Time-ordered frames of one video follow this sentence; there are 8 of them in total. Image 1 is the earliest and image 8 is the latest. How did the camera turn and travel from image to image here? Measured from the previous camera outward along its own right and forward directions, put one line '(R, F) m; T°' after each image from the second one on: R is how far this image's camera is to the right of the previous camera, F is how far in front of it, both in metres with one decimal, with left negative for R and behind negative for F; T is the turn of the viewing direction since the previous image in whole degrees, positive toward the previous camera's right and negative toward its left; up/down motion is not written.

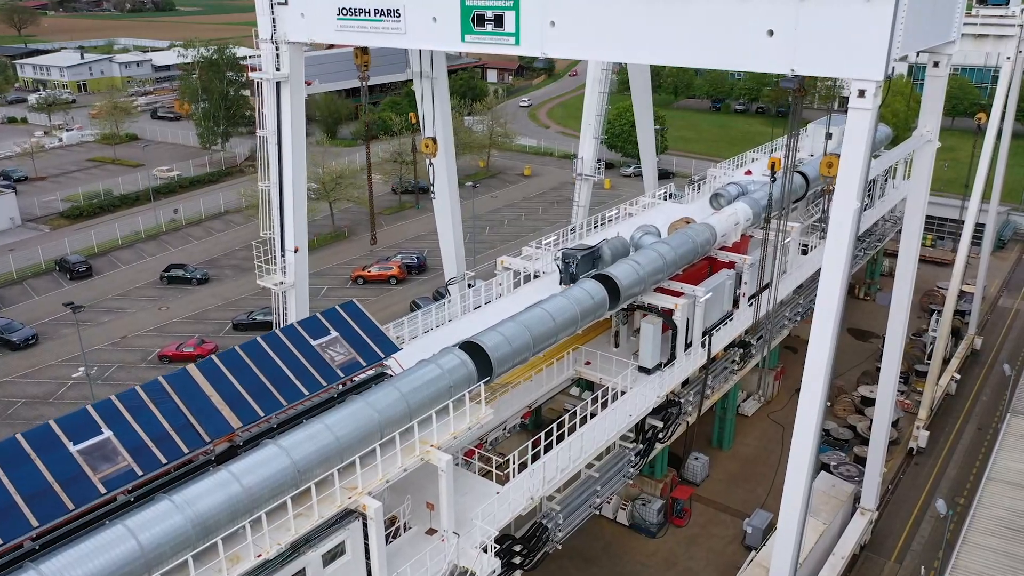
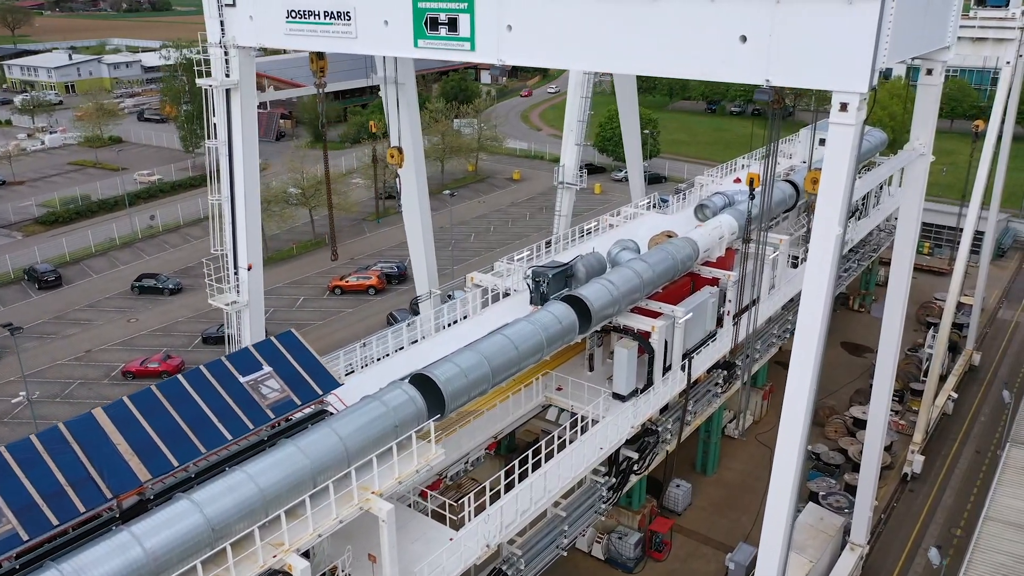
(+0.9, +1.5) m; 0°
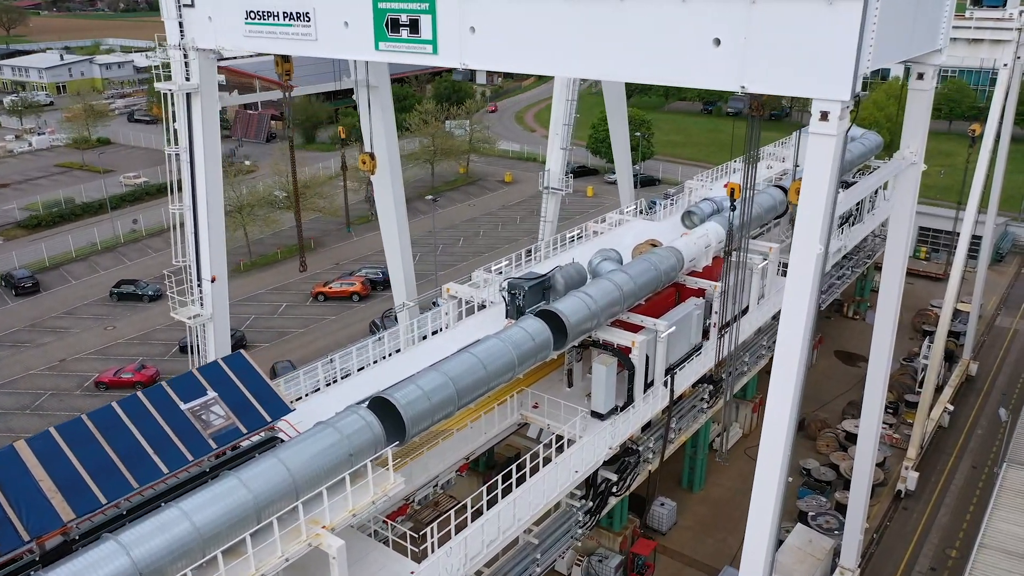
(+0.7, +1.0) m; 0°
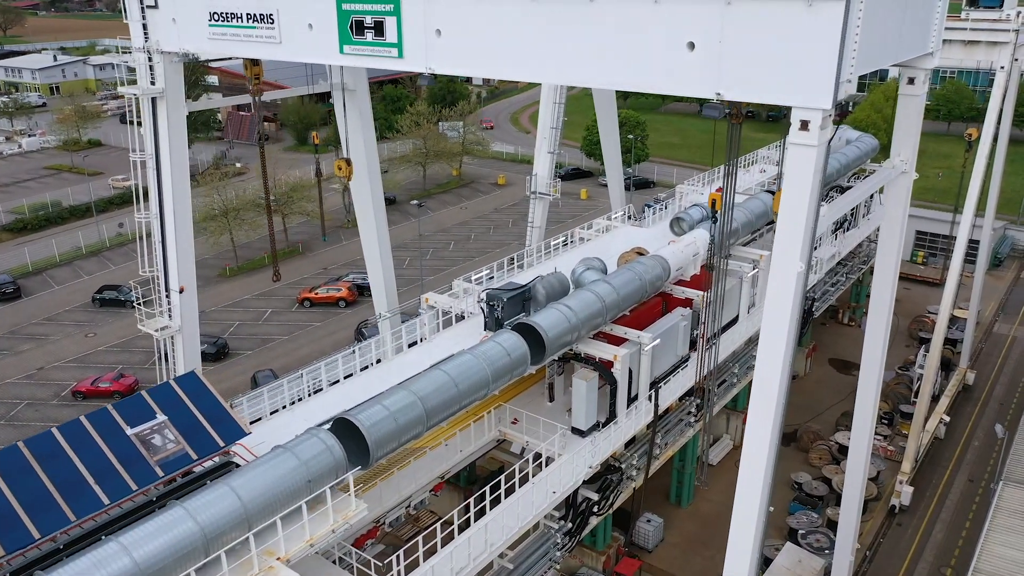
(+0.6, +0.7) m; 0°
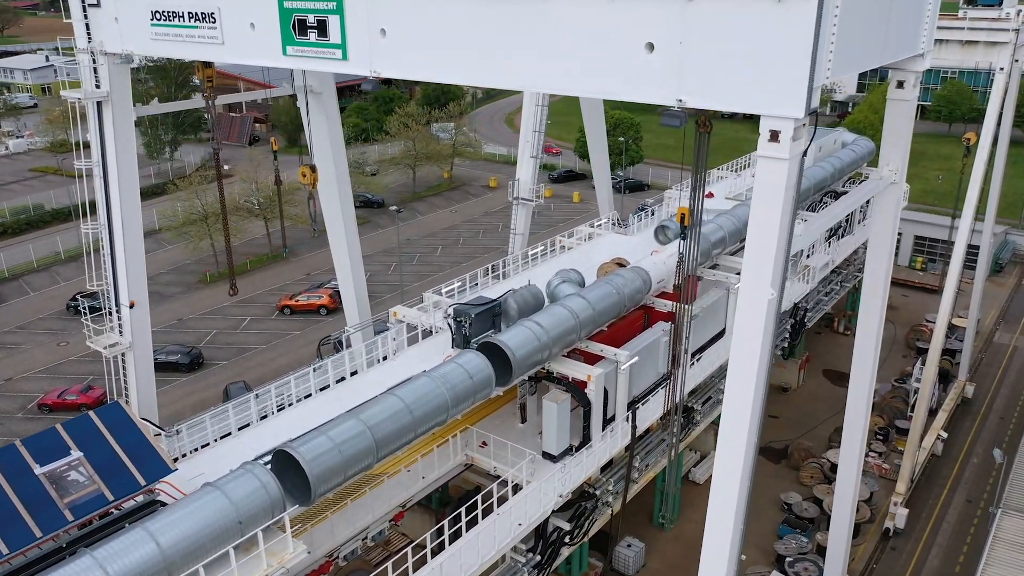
(+0.8, +1.2) m; 0°
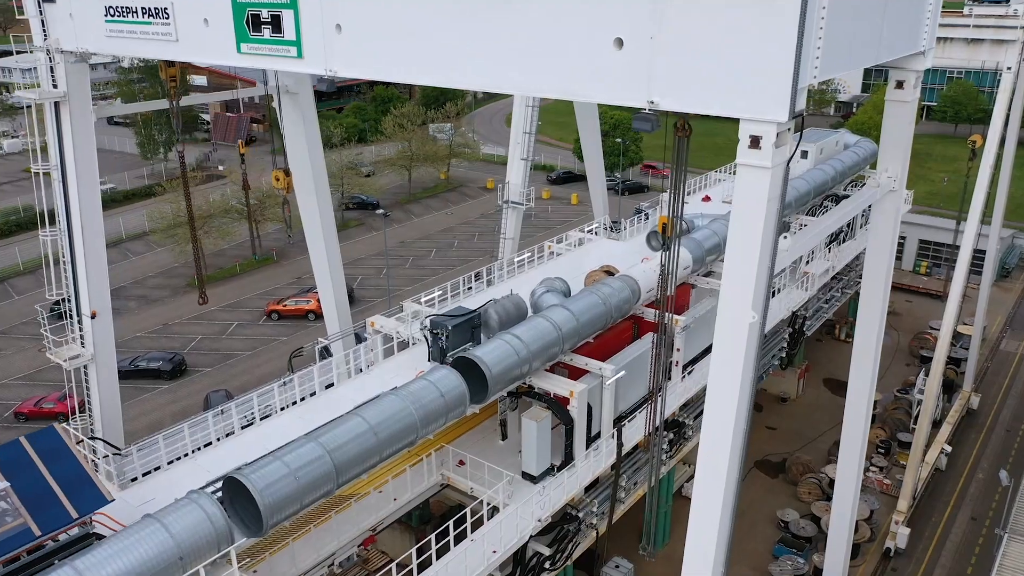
(+0.6, +1.0) m; 0°
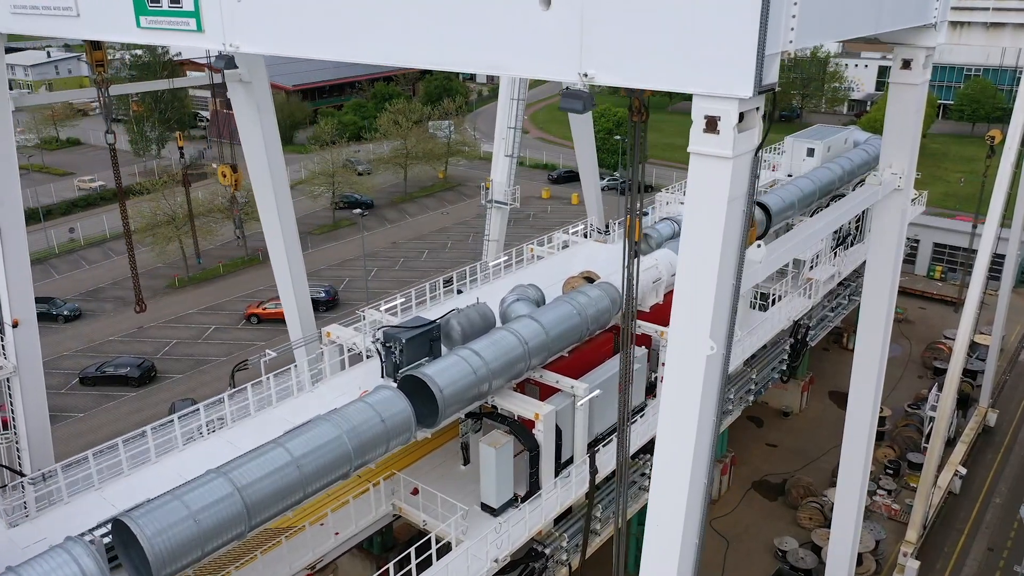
(+1.1, +1.9) m; -1°
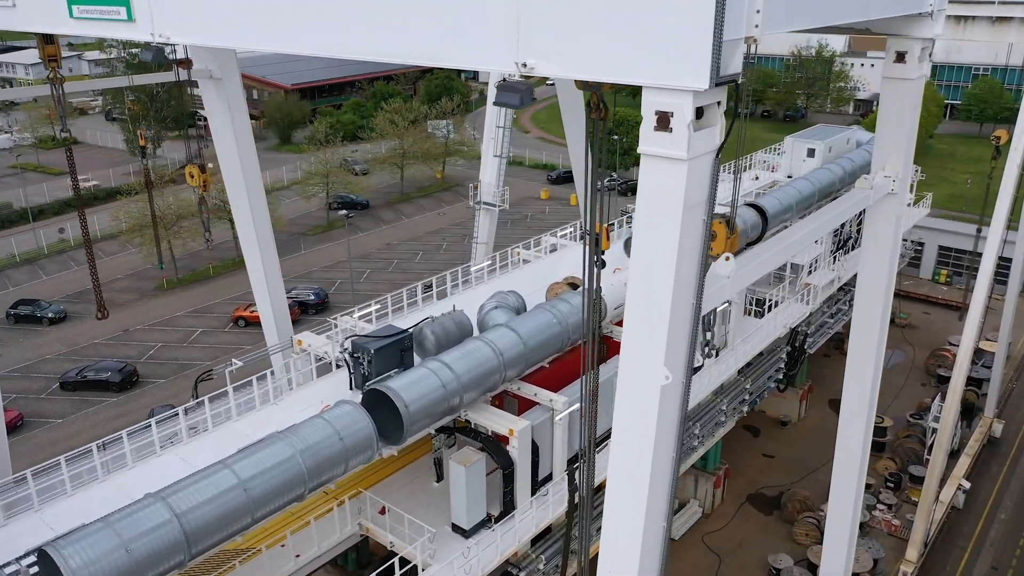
(+0.6, +0.9) m; 0°
